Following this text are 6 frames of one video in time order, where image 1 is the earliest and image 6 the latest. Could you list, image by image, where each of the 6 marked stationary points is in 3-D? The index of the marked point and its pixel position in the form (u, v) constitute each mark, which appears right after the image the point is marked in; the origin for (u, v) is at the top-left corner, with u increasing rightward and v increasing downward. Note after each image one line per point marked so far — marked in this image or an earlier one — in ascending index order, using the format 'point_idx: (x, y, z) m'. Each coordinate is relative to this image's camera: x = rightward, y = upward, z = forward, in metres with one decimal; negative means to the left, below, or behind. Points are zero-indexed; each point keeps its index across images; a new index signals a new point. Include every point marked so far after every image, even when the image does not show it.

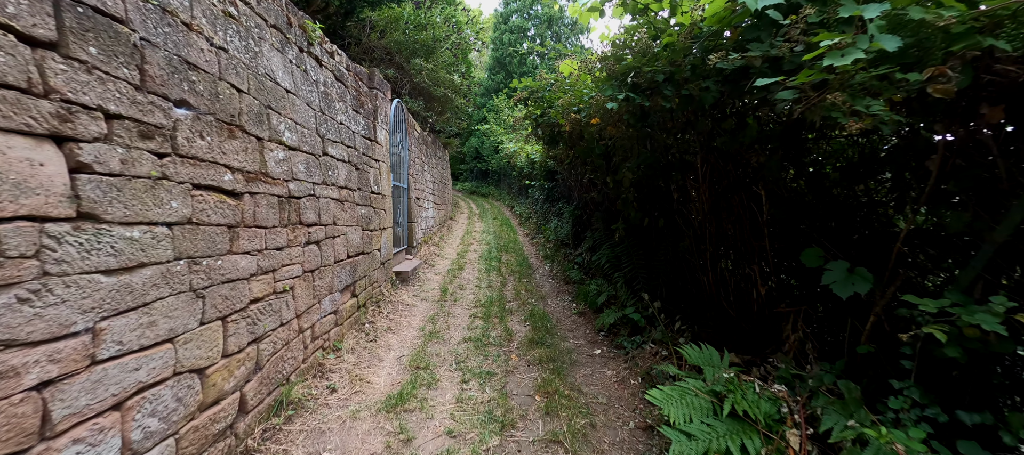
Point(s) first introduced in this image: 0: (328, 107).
0: (-1.4, +0.9, +2.8) m
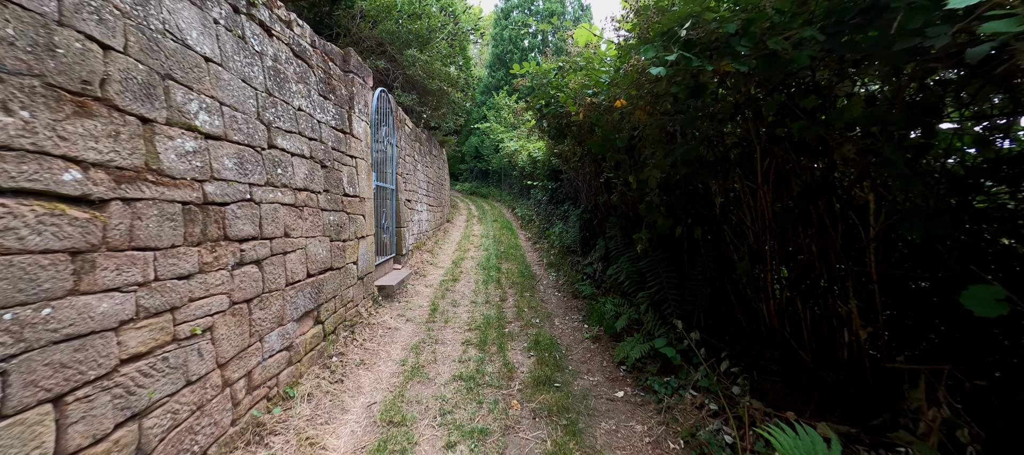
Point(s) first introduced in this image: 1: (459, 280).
0: (-1.4, +0.9, +2.2) m
1: (-0.7, -0.7, +4.7) m
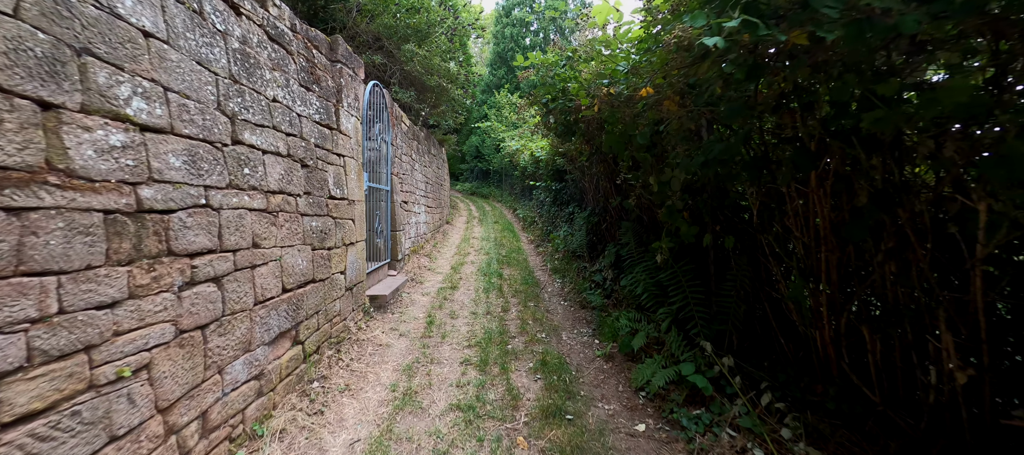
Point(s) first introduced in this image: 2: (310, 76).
0: (-1.4, +0.8, +1.9) m
1: (-0.7, -0.7, +4.4) m
2: (-1.4, +1.1, +2.5) m
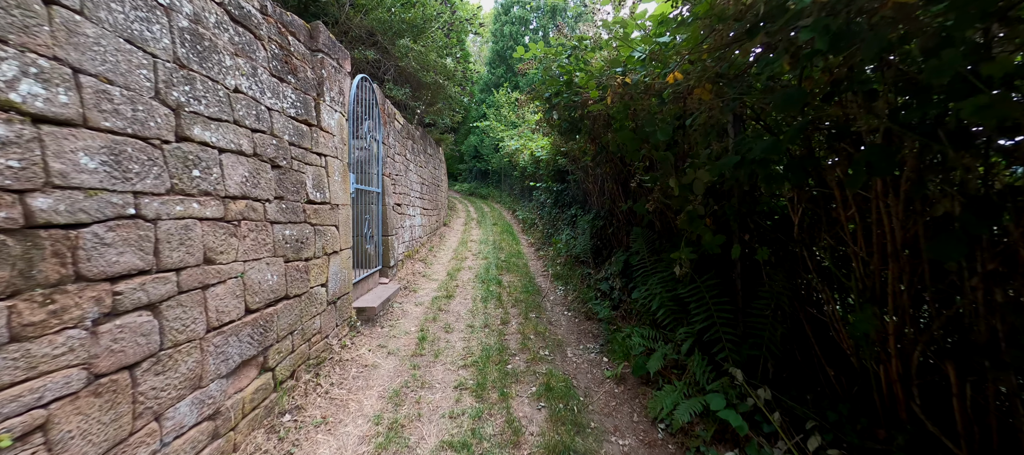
0: (-1.4, +0.8, +1.6) m
1: (-0.7, -0.8, +4.1) m
2: (-1.4, +1.0, +2.2) m
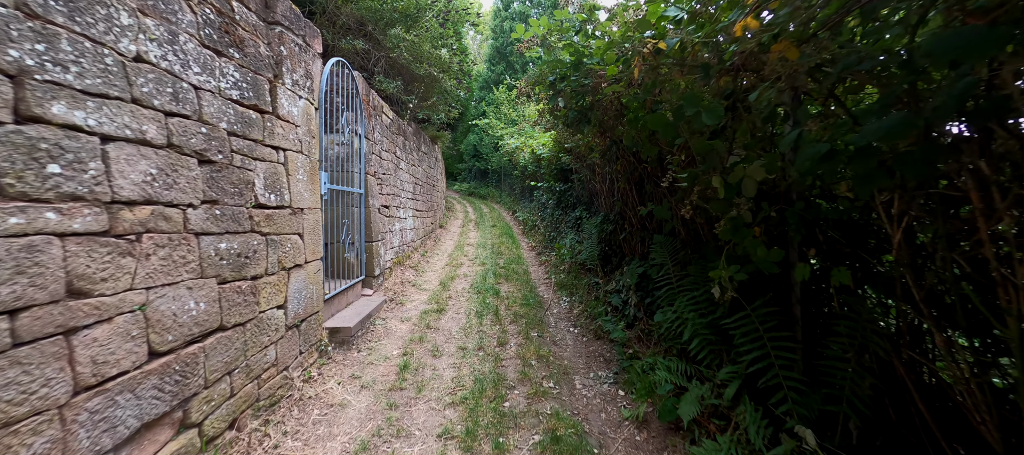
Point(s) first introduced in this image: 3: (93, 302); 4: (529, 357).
0: (-1.4, +0.7, +1.1) m
1: (-0.7, -0.8, +3.6) m
2: (-1.4, +1.0, +1.8) m
3: (-1.3, -0.2, +1.1) m
4: (+0.1, -1.0, +2.7) m
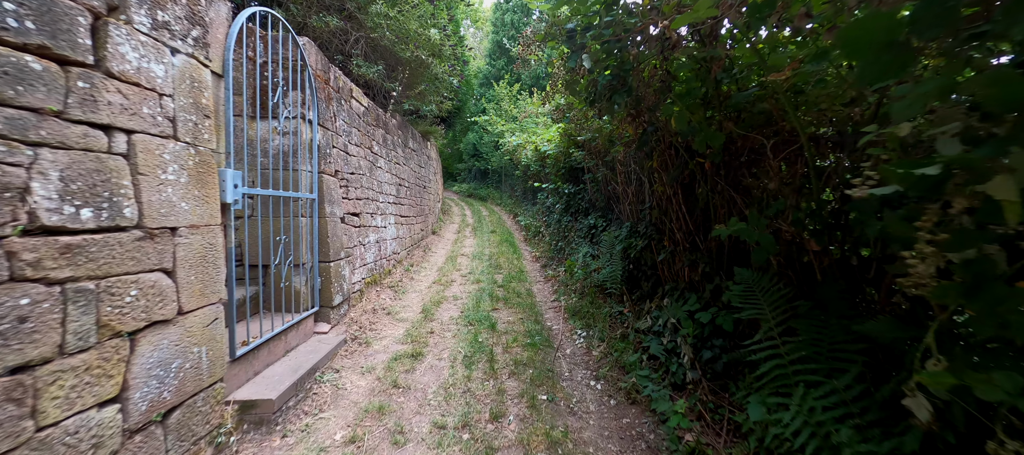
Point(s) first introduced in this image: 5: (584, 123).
0: (-1.4, +0.6, +0.3) m
1: (-0.7, -1.0, +2.7) m
2: (-1.5, +0.8, +0.9) m
3: (-1.3, -0.4, +0.3) m
4: (+0.1, -1.1, +1.8) m
5: (+0.6, +0.9, +3.2) m
